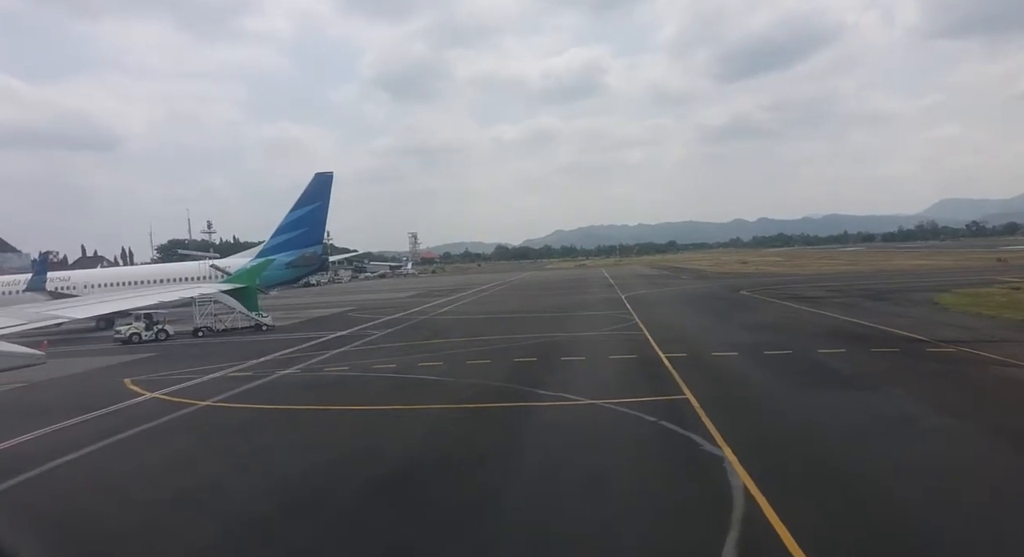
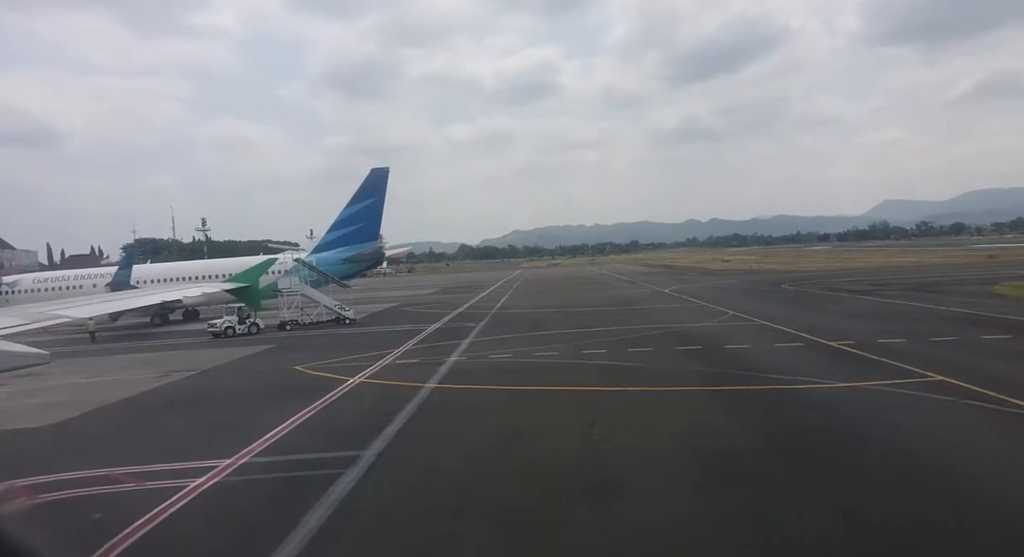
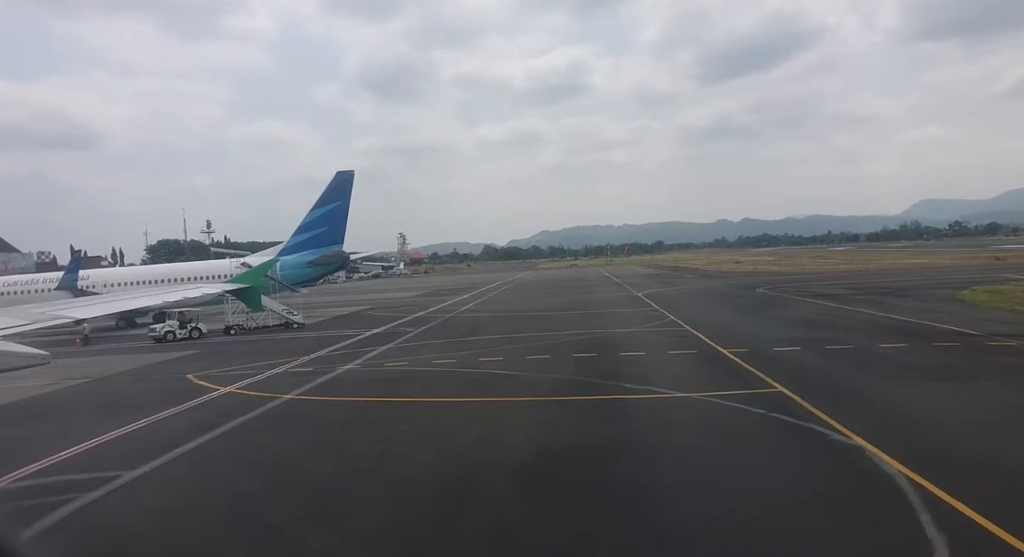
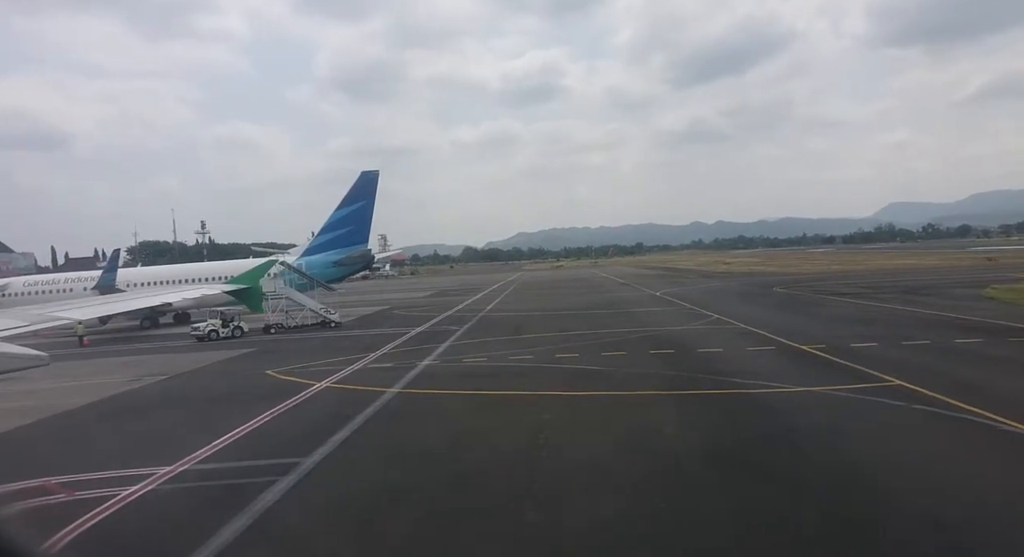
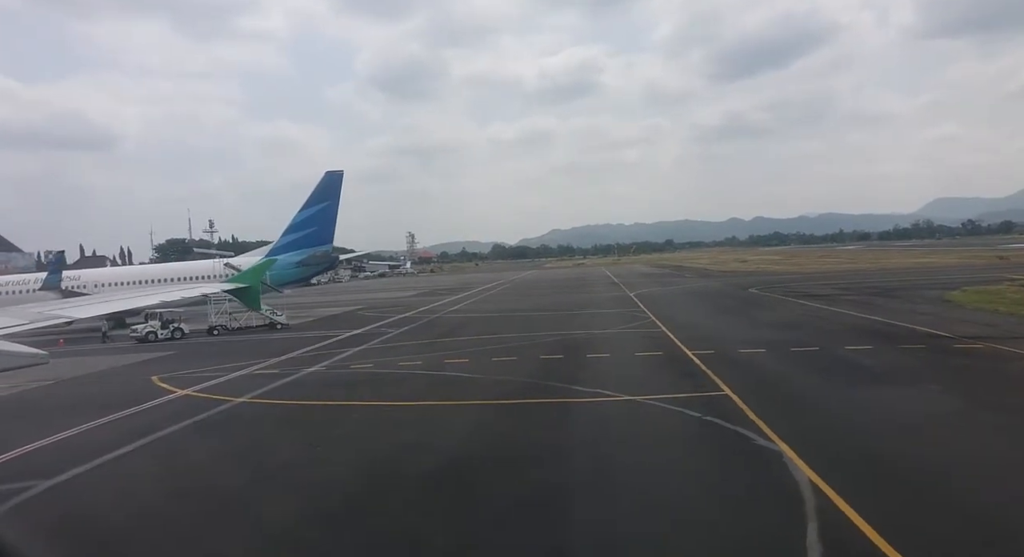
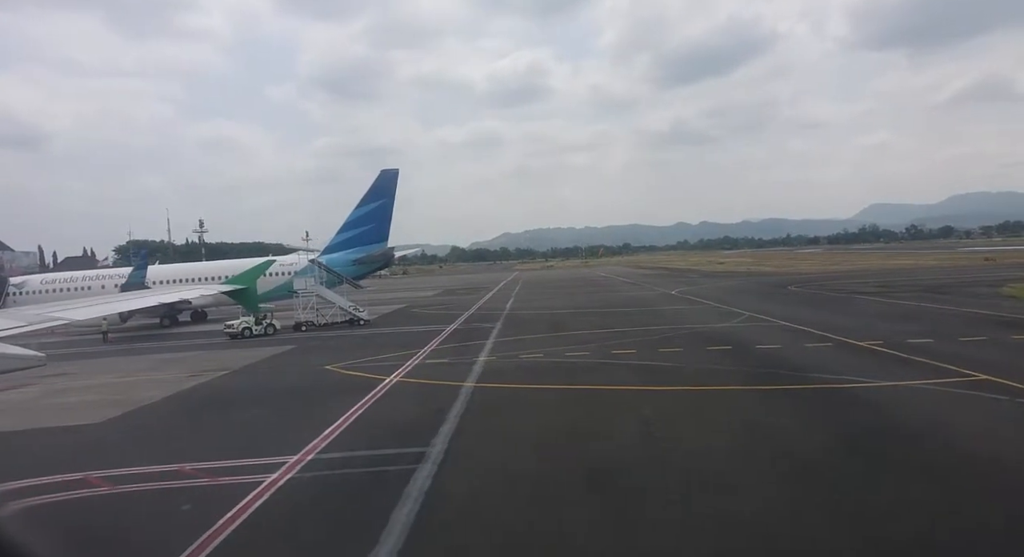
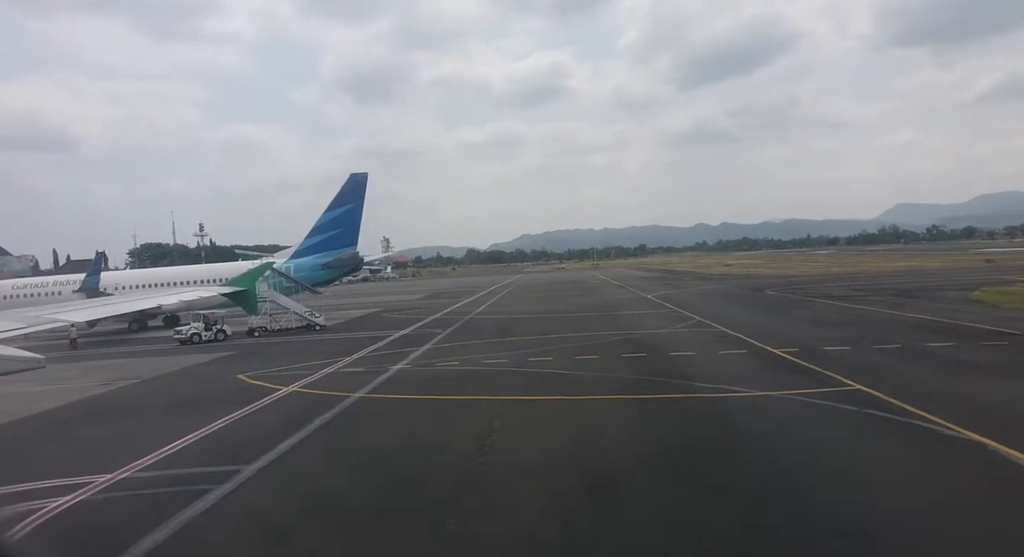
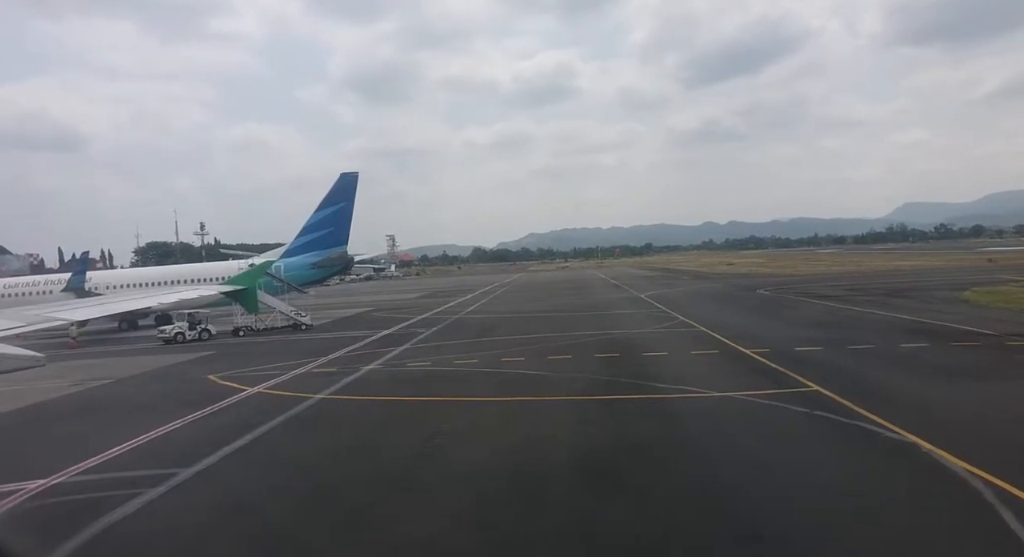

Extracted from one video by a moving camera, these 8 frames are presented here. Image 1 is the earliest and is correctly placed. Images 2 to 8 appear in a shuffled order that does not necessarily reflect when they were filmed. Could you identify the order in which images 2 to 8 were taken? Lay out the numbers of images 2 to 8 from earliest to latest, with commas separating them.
5, 3, 8, 7, 4, 2, 6
